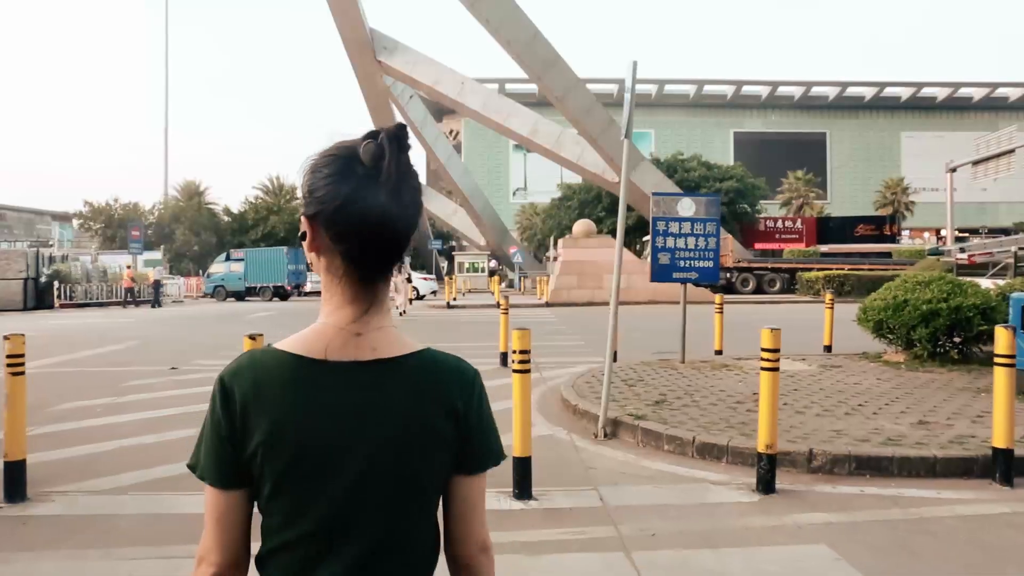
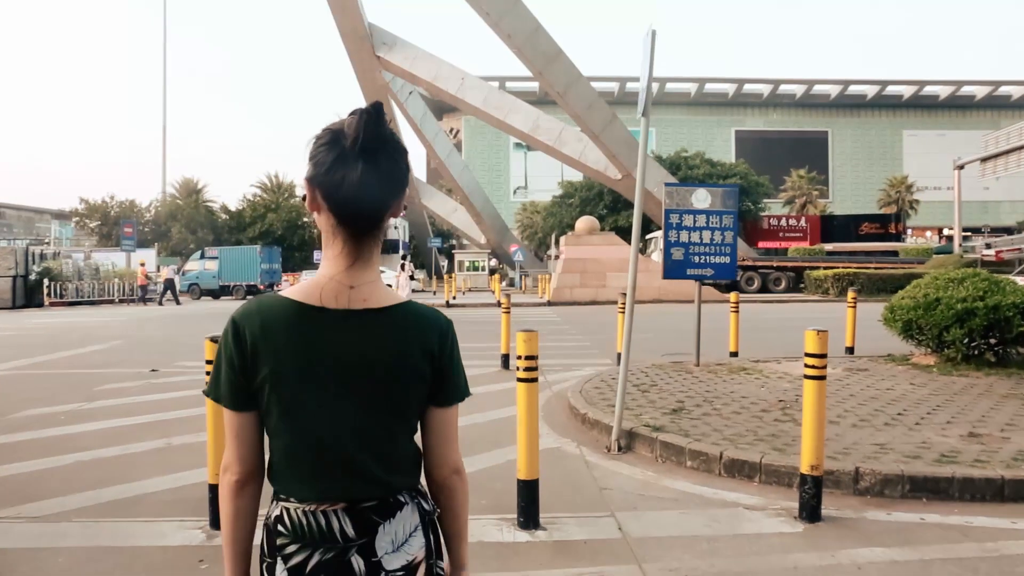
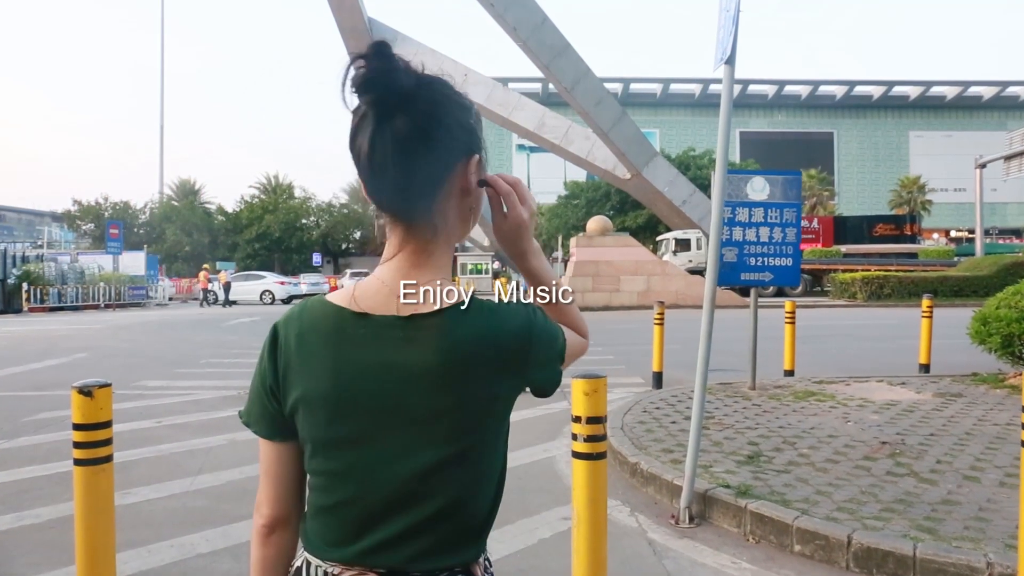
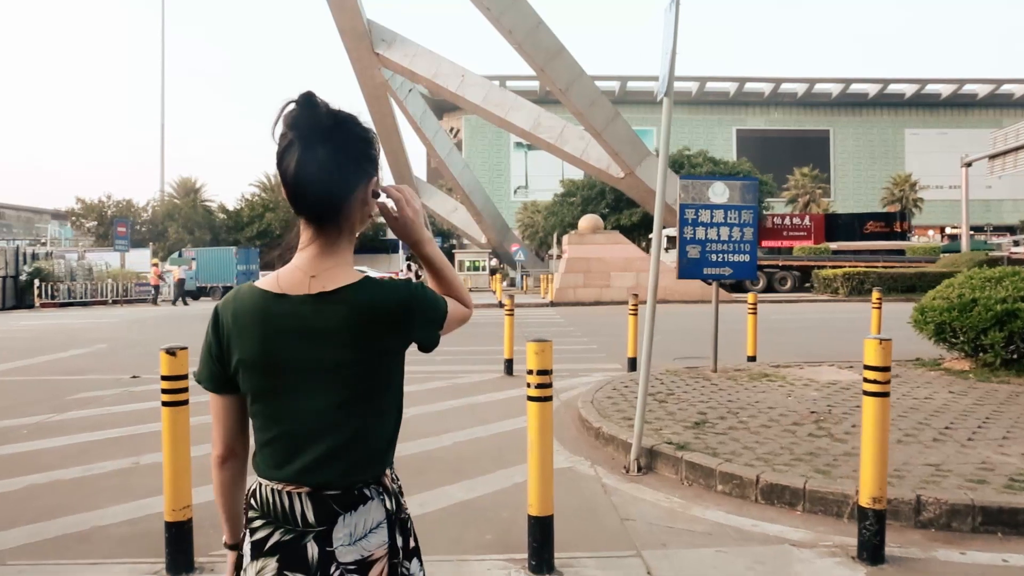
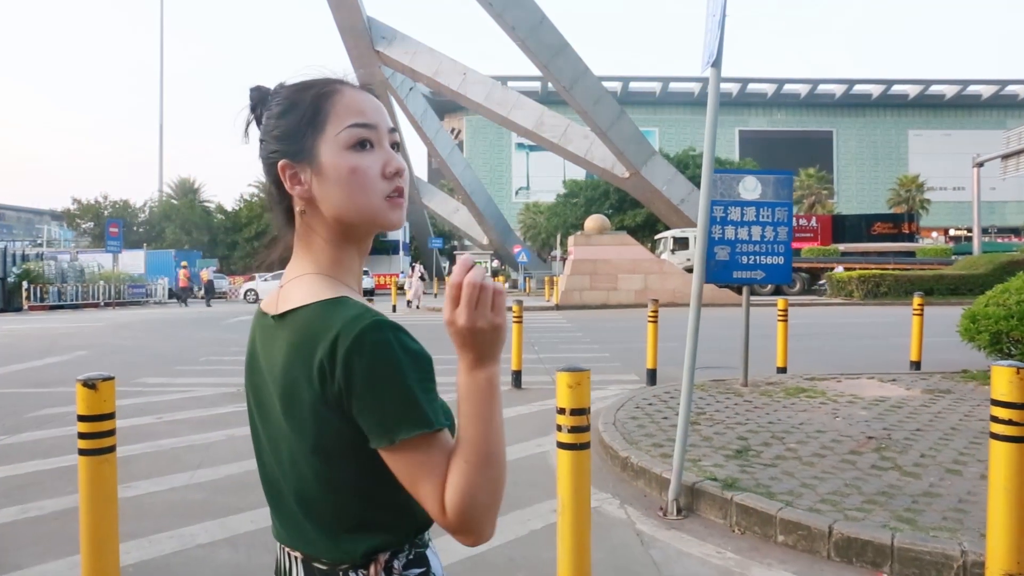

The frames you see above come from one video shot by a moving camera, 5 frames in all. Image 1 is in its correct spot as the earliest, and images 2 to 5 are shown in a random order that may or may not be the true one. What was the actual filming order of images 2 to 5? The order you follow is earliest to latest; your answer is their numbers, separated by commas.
2, 4, 5, 3
